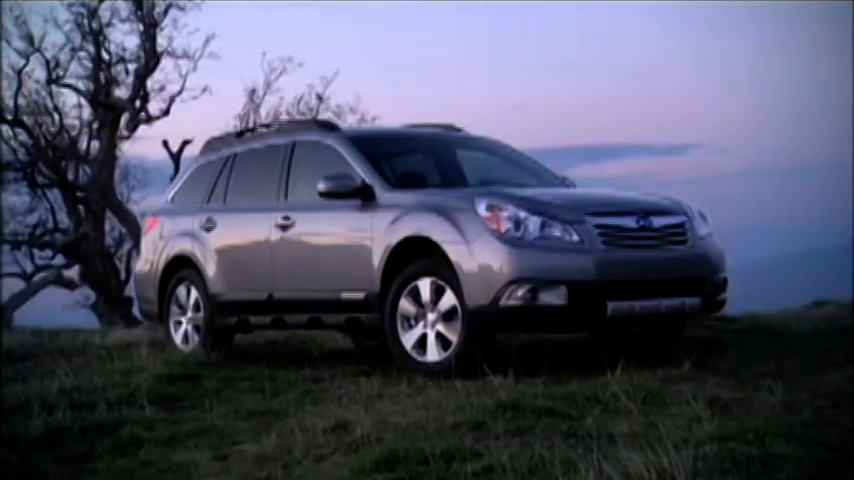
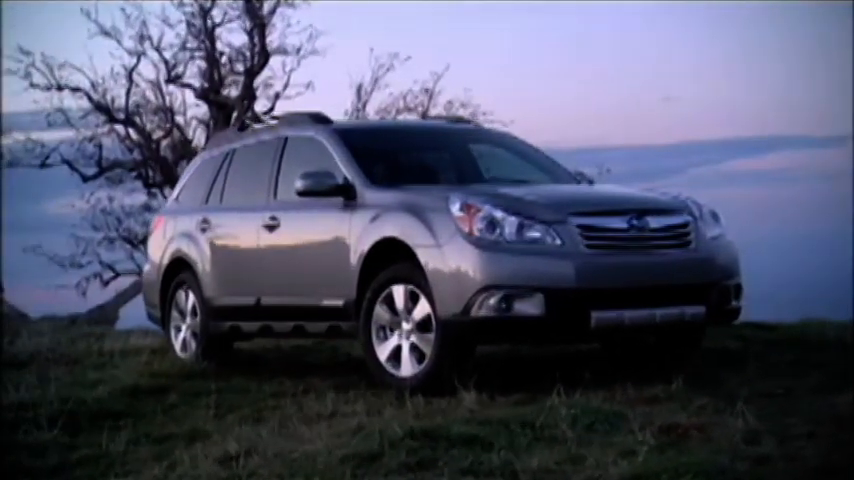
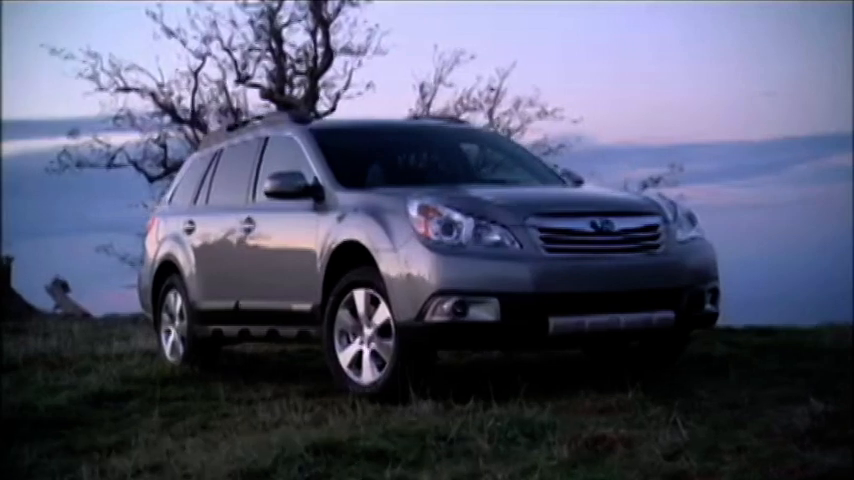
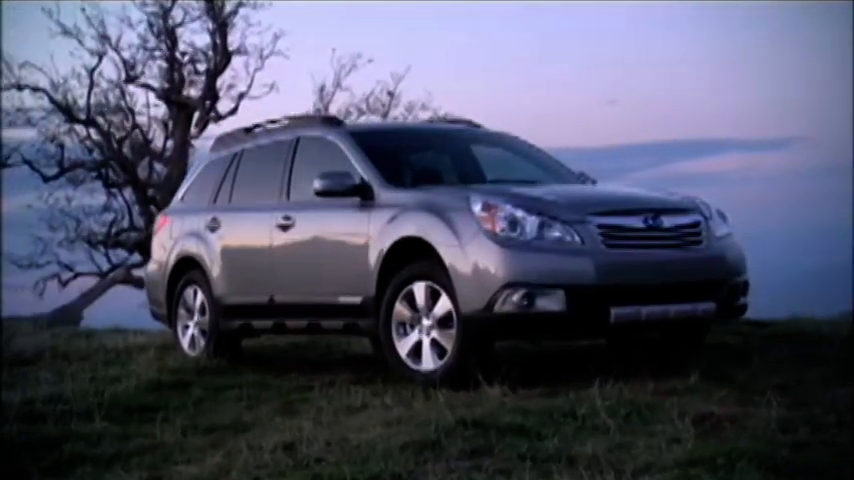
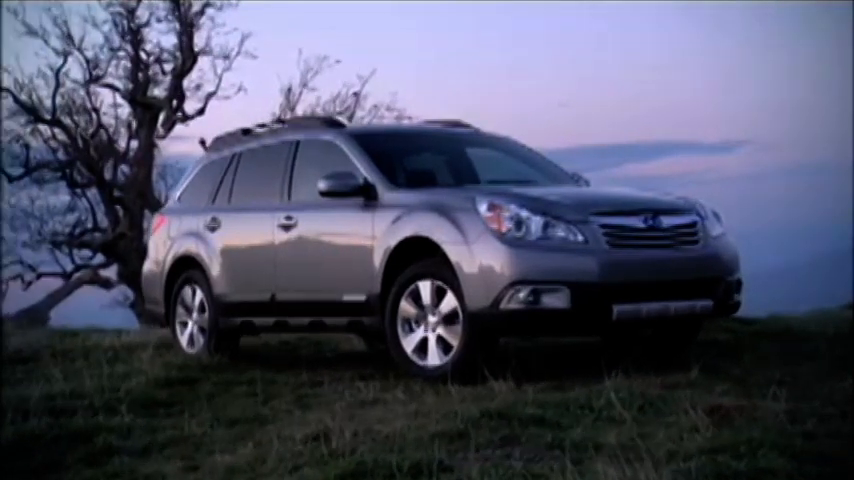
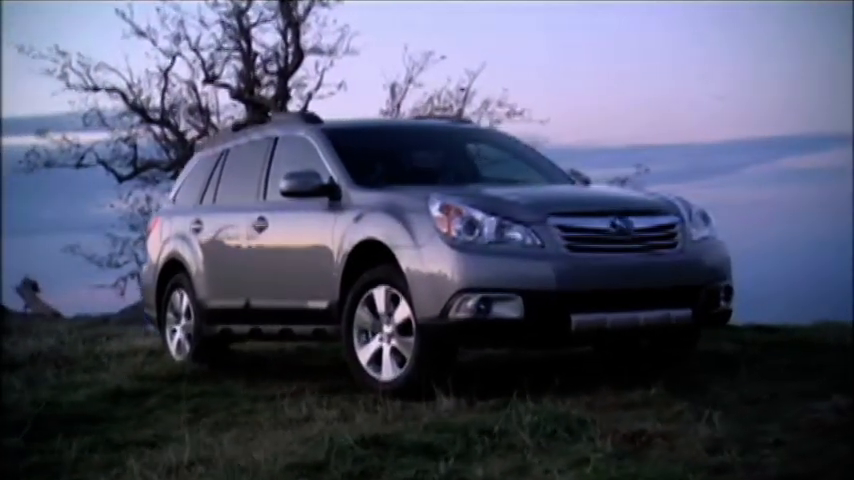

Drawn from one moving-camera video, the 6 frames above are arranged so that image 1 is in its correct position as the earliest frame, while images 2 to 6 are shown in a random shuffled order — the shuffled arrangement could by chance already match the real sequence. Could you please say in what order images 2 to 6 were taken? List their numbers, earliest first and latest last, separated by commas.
5, 4, 2, 6, 3
